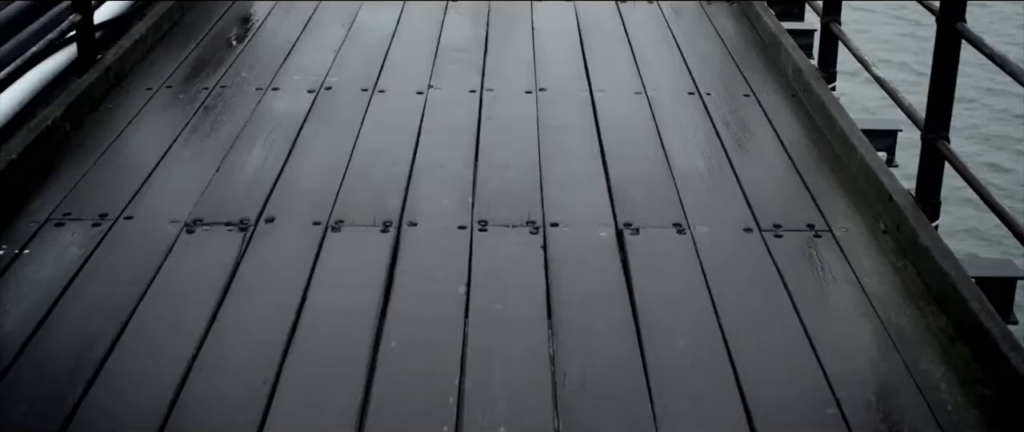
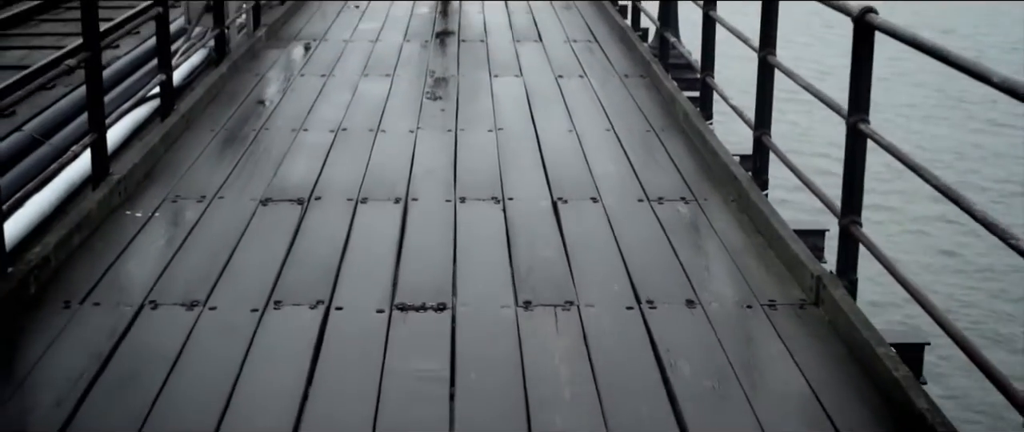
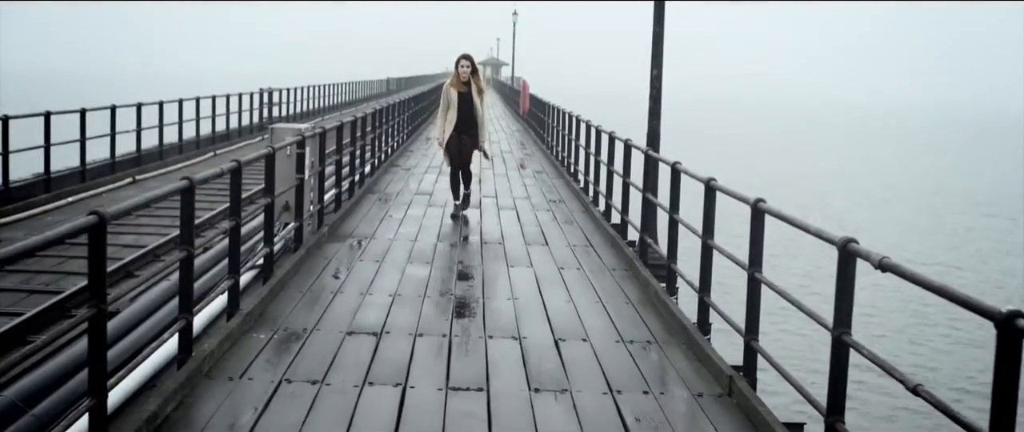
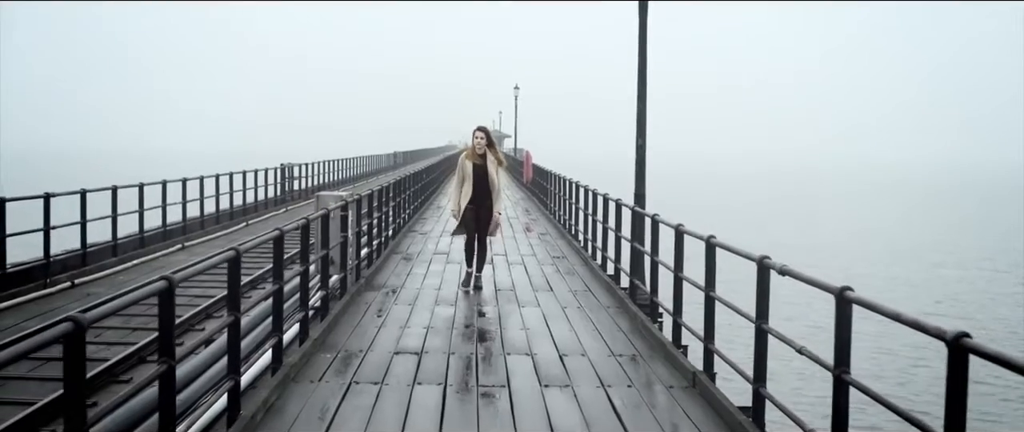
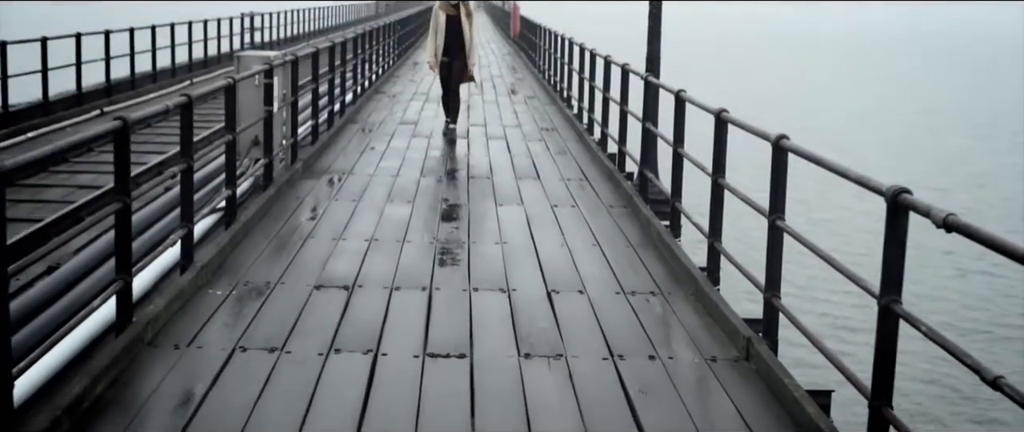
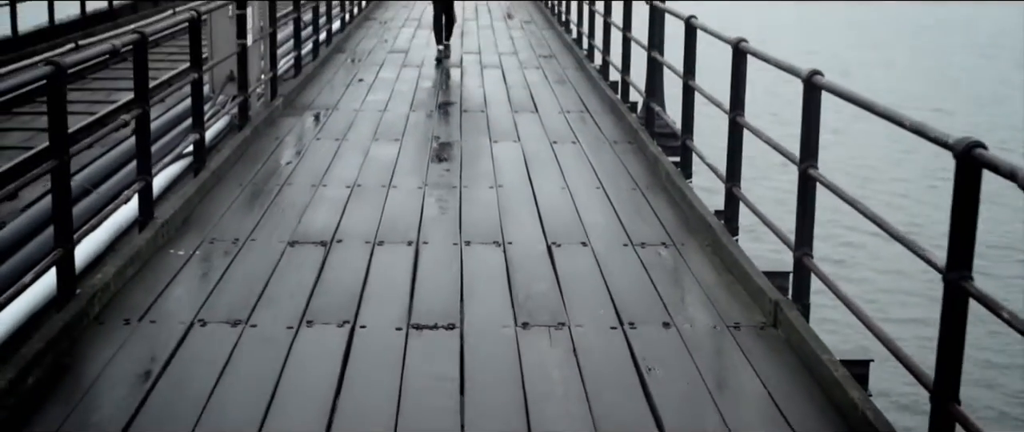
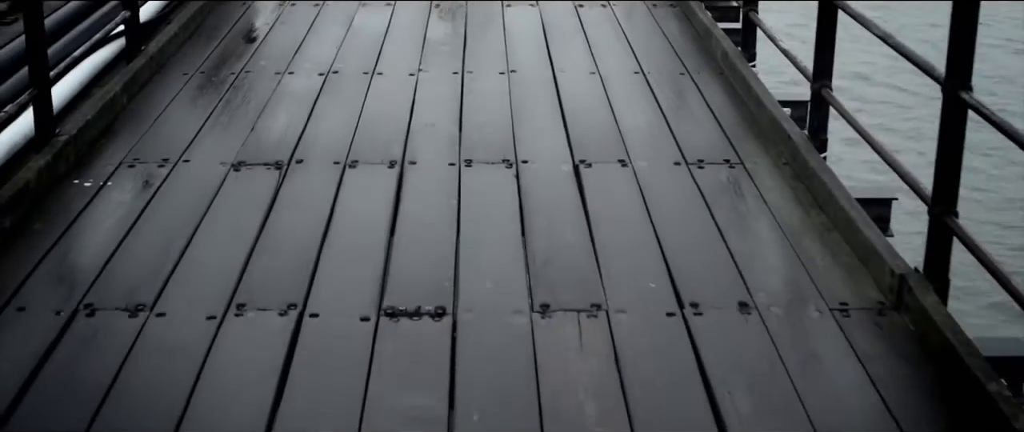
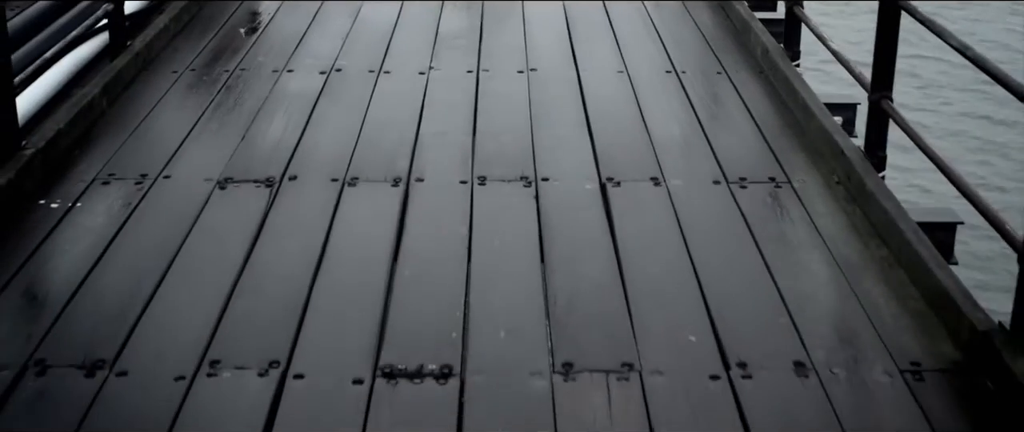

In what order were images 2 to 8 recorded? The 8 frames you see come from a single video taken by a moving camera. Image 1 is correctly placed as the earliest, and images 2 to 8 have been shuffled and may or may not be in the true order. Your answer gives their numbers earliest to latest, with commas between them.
8, 7, 2, 6, 5, 3, 4
